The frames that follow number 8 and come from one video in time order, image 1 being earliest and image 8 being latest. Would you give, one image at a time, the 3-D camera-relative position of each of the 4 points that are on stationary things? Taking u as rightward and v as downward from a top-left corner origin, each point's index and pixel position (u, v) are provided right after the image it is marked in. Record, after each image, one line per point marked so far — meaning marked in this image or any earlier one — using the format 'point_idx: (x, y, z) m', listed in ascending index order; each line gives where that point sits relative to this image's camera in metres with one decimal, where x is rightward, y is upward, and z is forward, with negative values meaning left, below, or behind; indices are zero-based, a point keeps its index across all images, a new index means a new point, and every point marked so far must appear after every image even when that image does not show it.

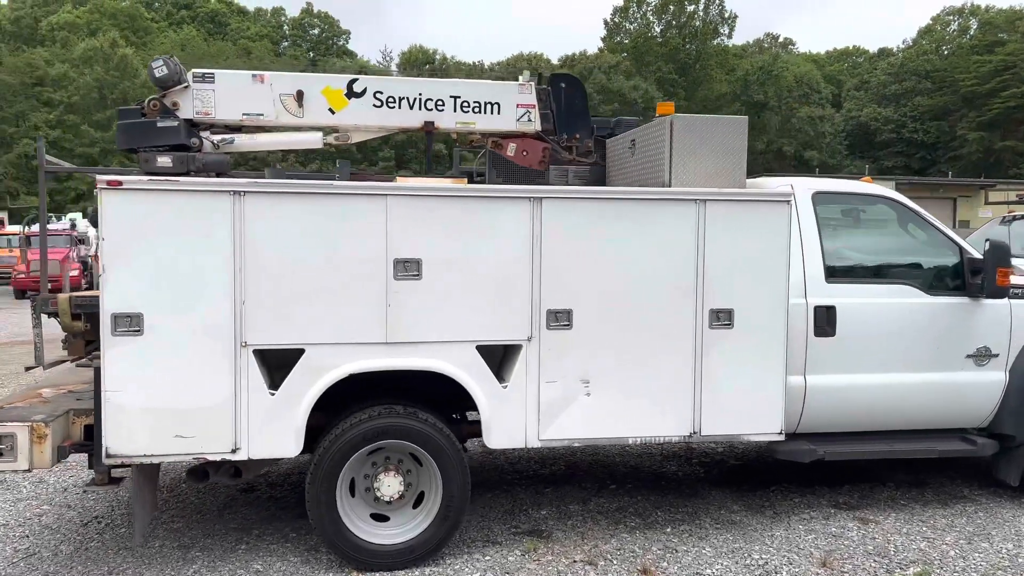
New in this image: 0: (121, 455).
0: (-1.8, -0.8, +3.7) m
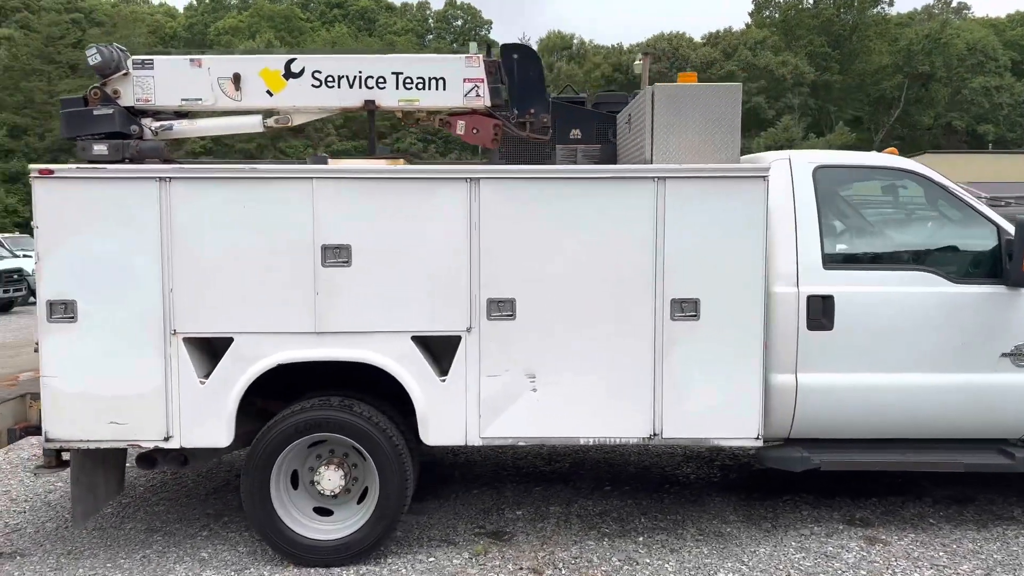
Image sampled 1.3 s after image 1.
0: (-2.1, -0.7, +3.8) m
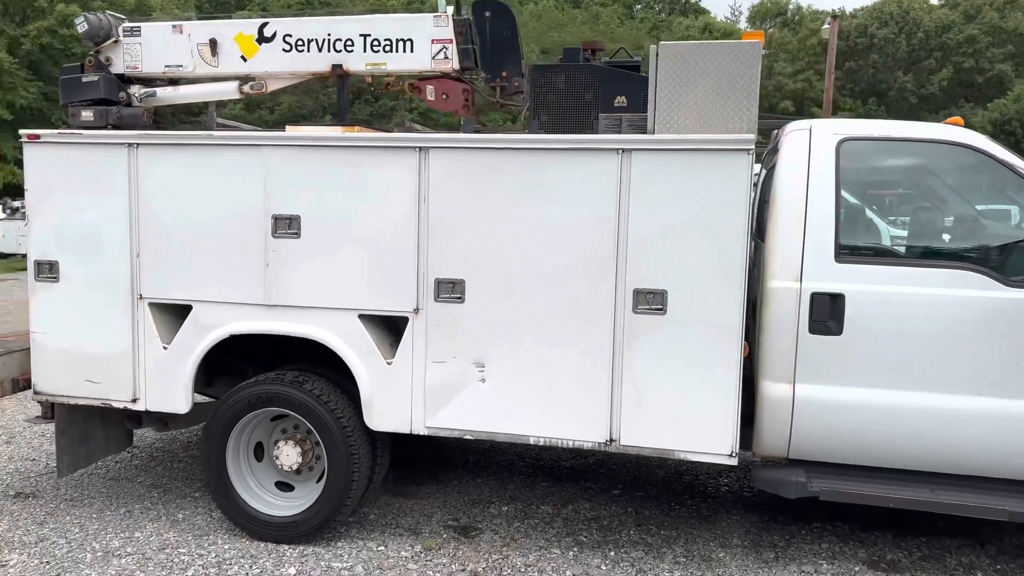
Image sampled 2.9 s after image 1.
0: (-2.3, -0.5, +4.0) m
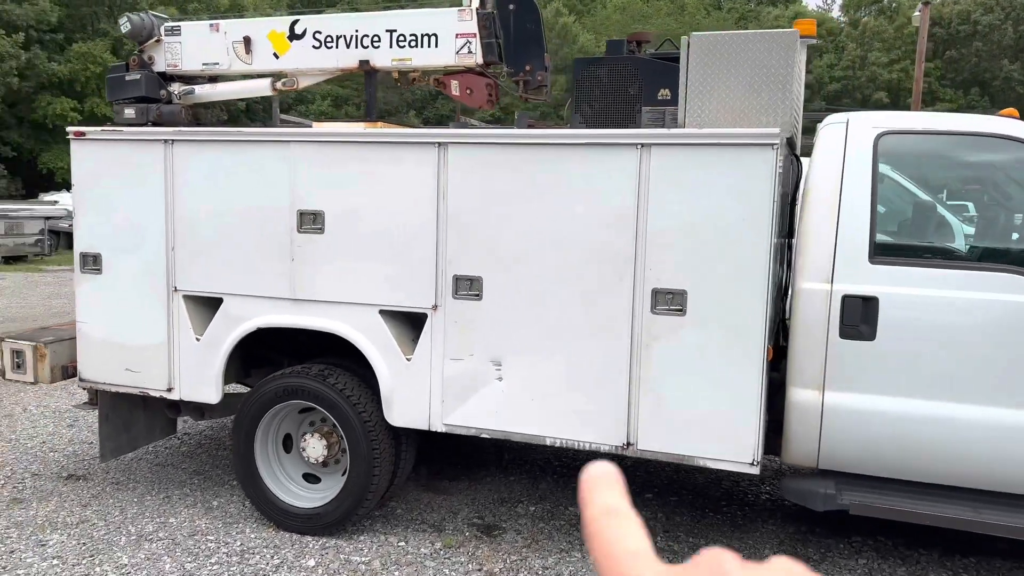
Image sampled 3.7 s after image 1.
0: (-2.1, -0.5, +4.2) m
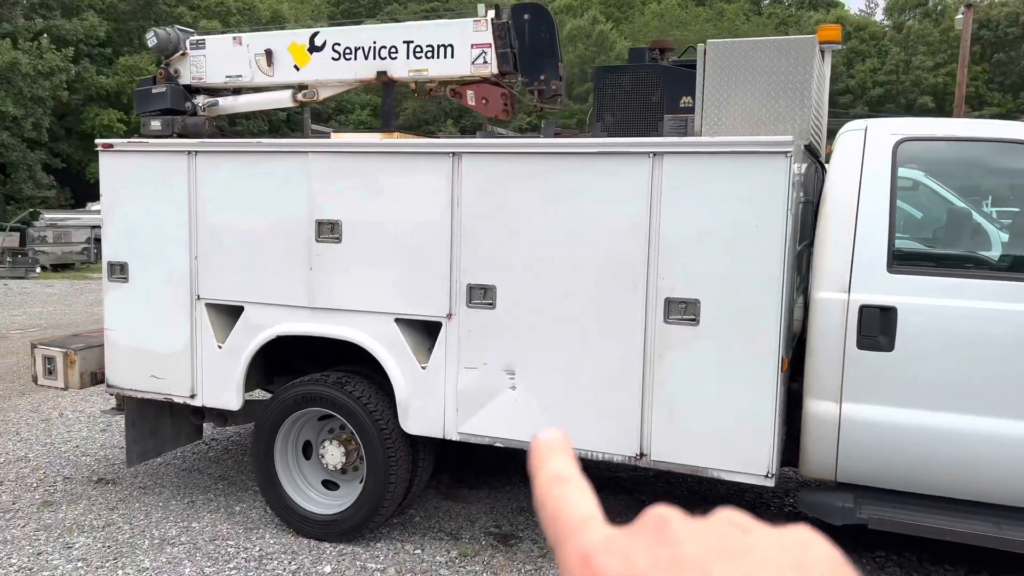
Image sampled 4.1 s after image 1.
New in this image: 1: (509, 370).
0: (-2.0, -0.5, +4.3) m
1: (0.0, -0.3, +3.5) m
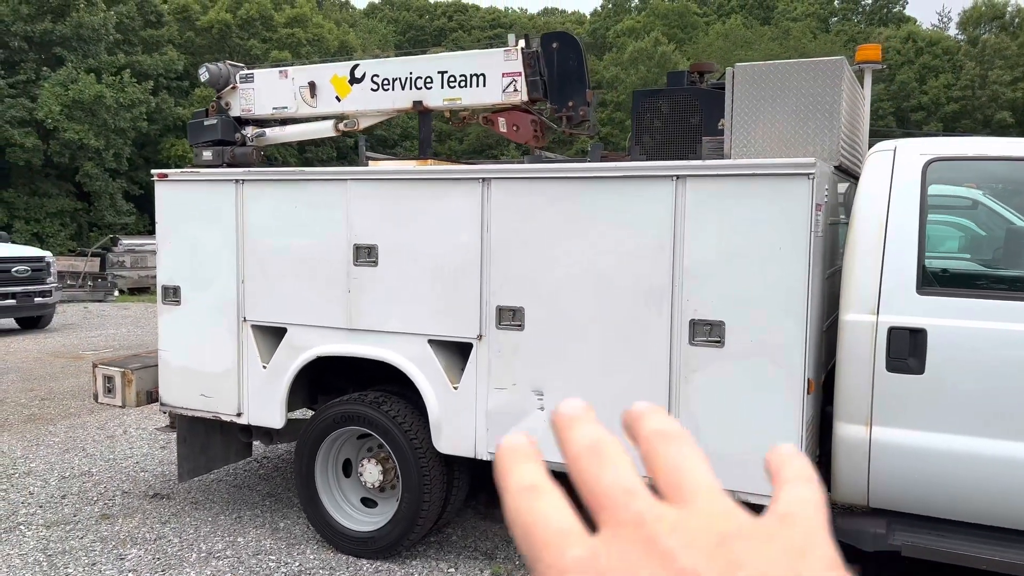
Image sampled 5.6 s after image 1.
0: (-1.8, -0.6, +4.5) m
1: (+0.1, -0.4, +3.5) m
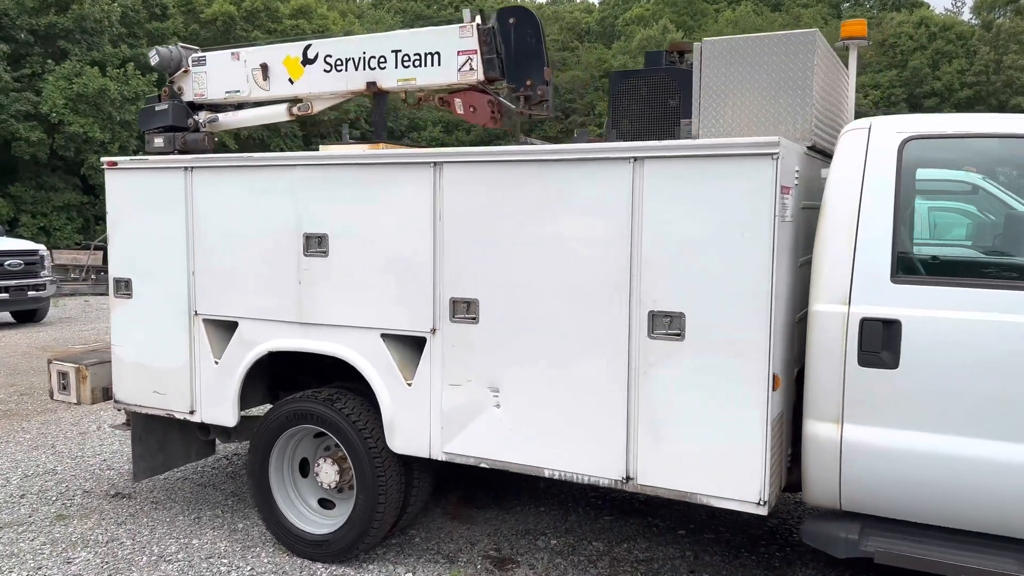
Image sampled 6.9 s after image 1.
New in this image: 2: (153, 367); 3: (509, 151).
0: (-2.0, -0.6, +4.3) m
1: (-0.1, -0.4, +3.3) m
2: (-1.8, -0.4, +4.2) m
3: (0.0, +0.5, +3.2) m
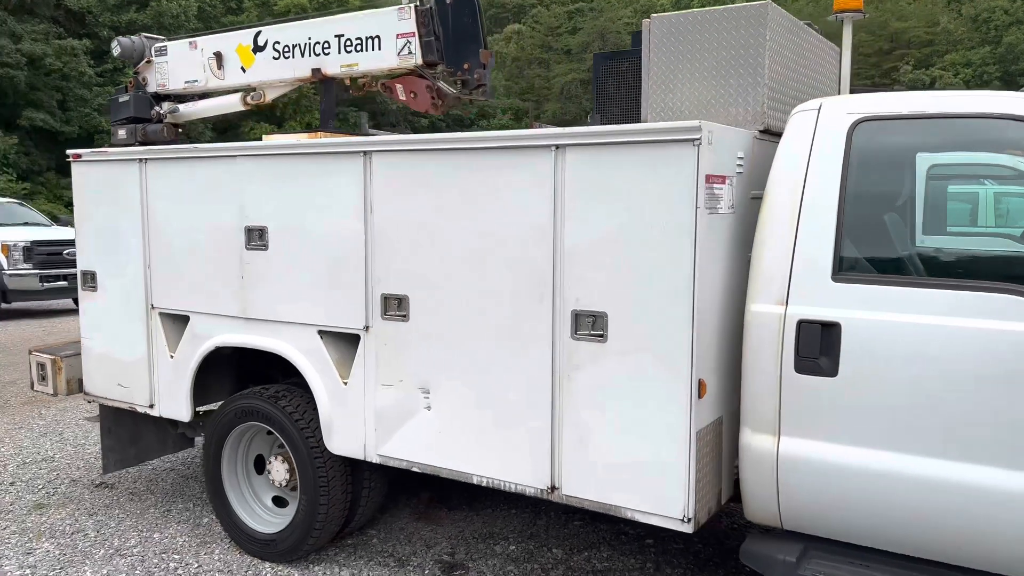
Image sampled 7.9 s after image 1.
0: (-2.2, -0.6, +4.3) m
1: (-0.3, -0.4, +3.2) m
2: (-2.0, -0.4, +4.2) m
3: (-0.3, +0.5, +3.0) m
